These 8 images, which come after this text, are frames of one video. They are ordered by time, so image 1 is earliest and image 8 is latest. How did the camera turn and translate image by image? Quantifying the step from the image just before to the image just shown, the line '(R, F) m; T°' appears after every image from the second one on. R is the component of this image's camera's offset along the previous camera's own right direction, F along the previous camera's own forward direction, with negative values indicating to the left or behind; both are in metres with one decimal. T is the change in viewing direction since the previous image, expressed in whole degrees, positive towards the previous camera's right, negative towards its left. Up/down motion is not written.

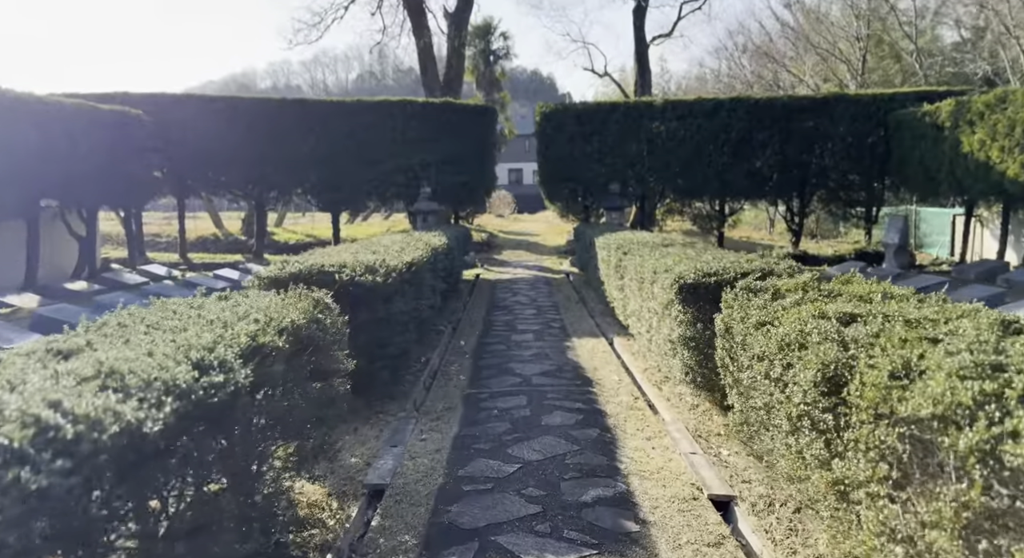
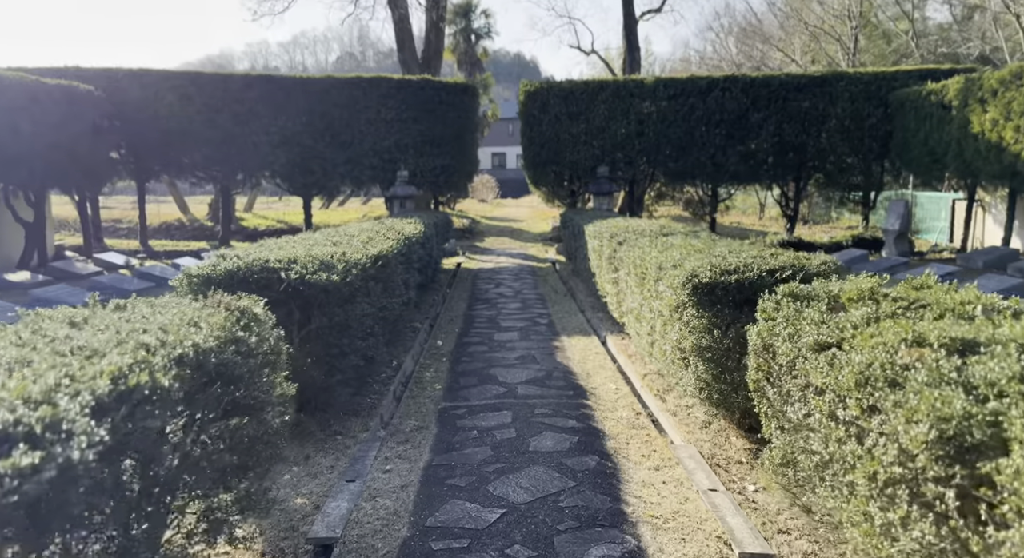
(0.0, +0.7) m; +1°
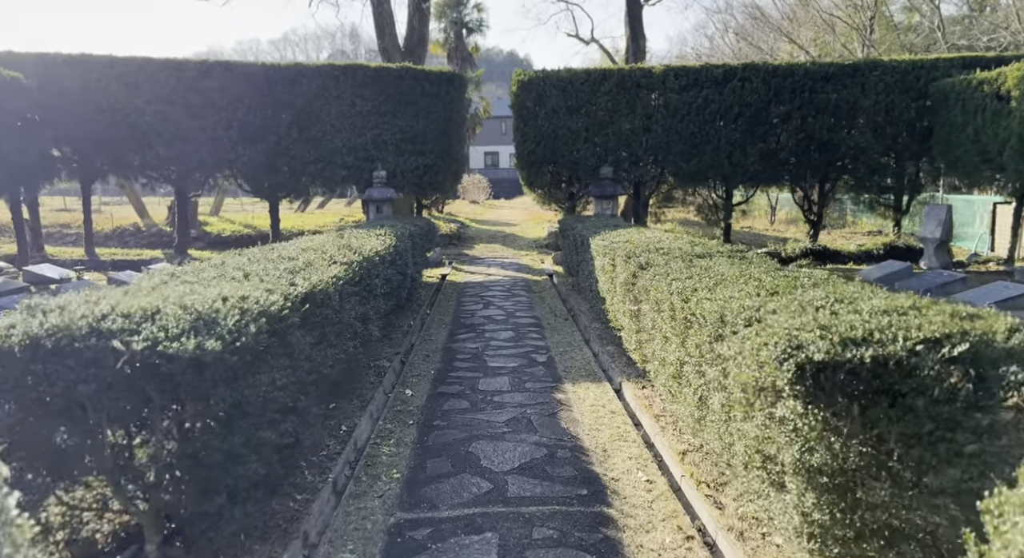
(0.0, +1.4) m; +1°
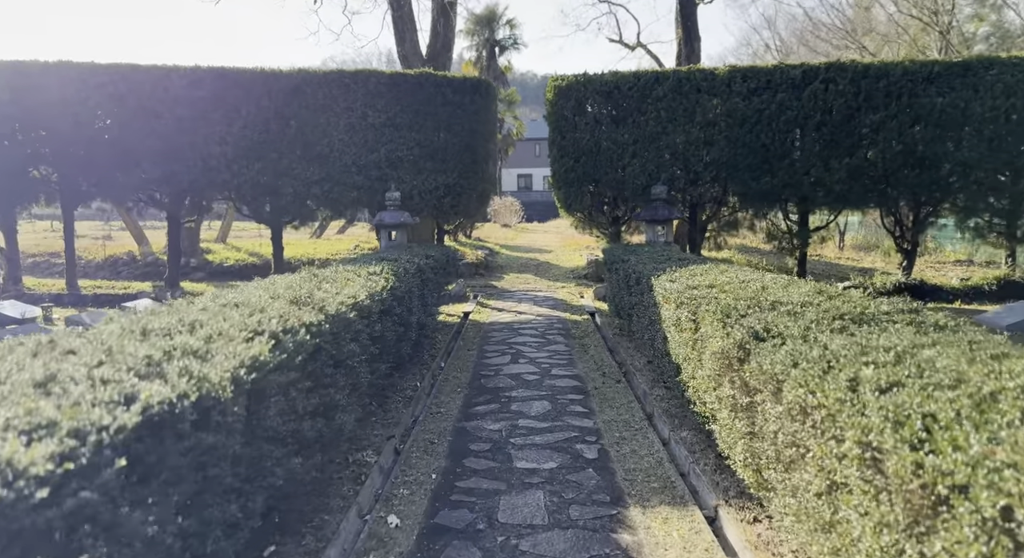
(0.0, +1.7) m; -3°
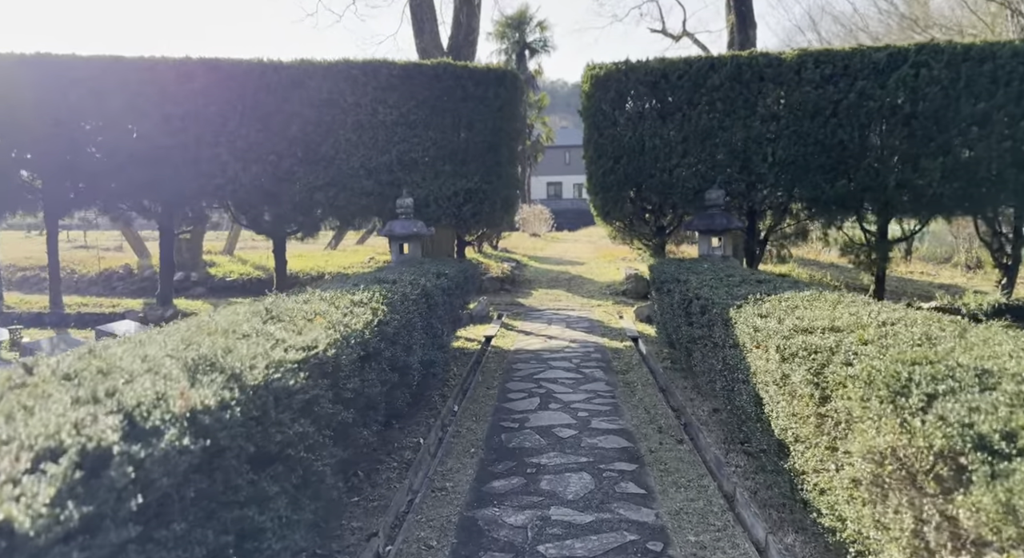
(0.0, +1.3) m; -2°
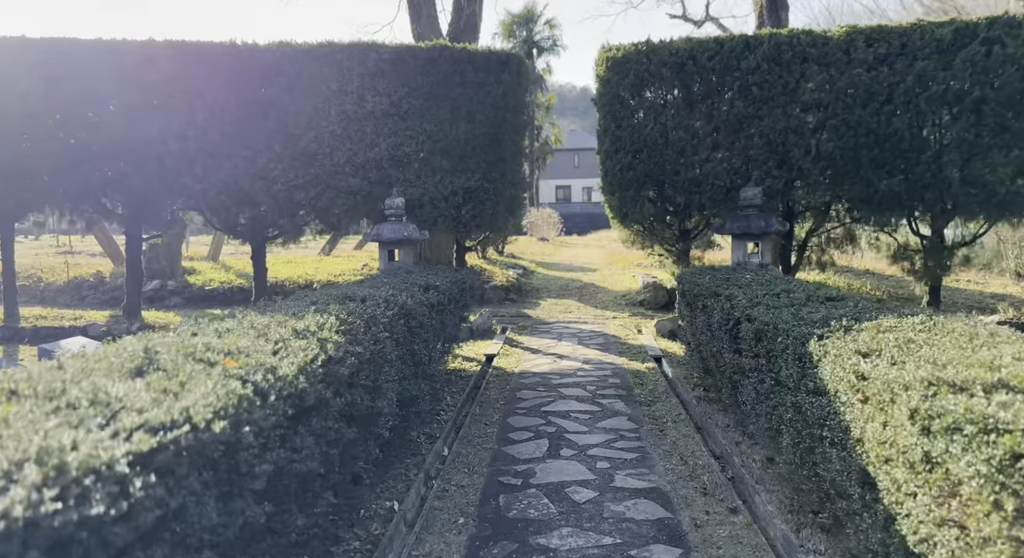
(0.0, +1.0) m; -1°
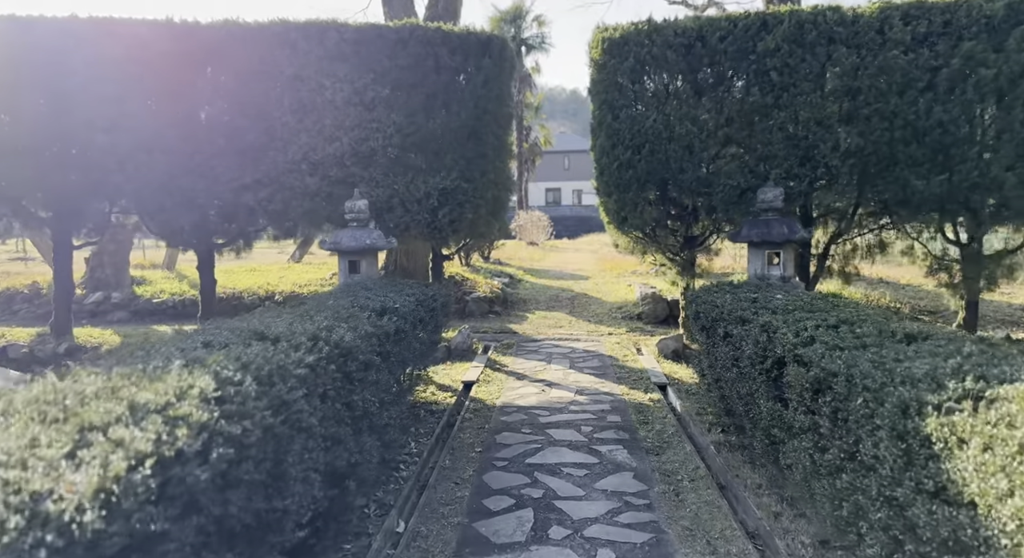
(+0.1, +1.0) m; +1°
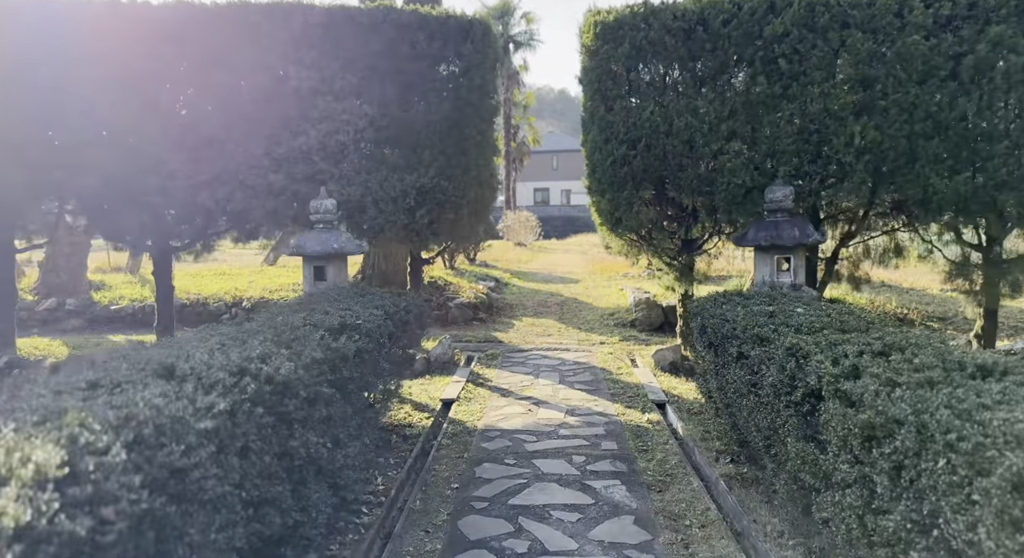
(0.0, +0.6) m; +1°
